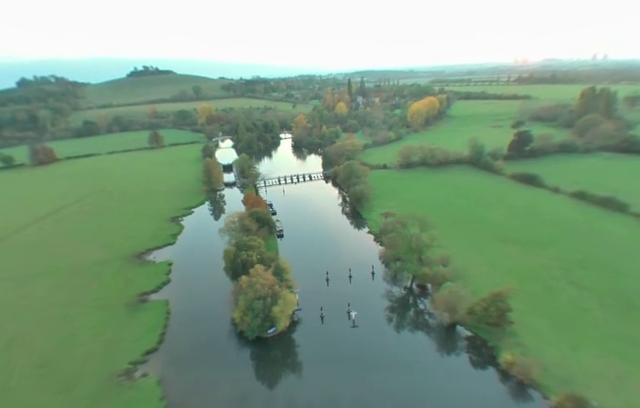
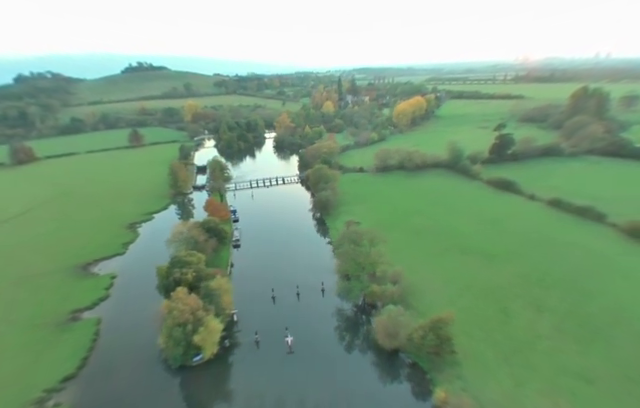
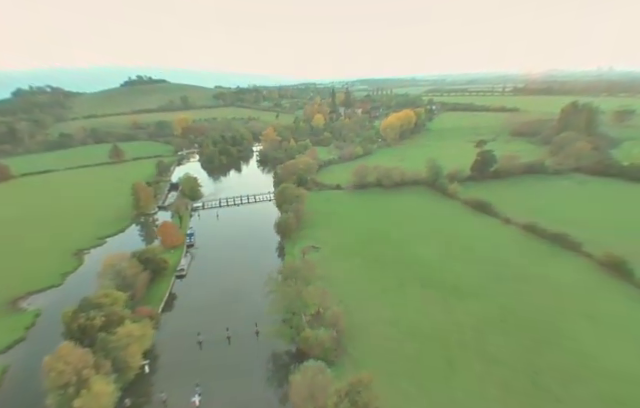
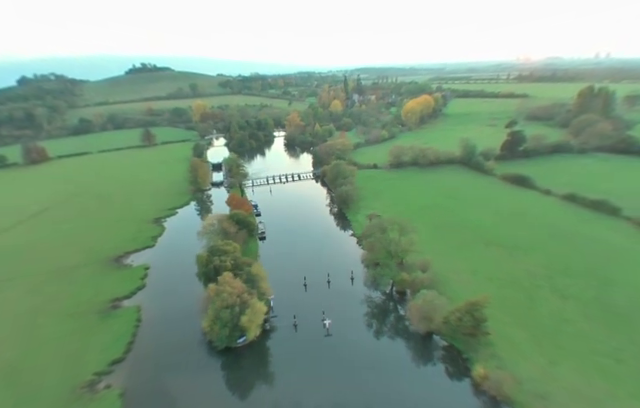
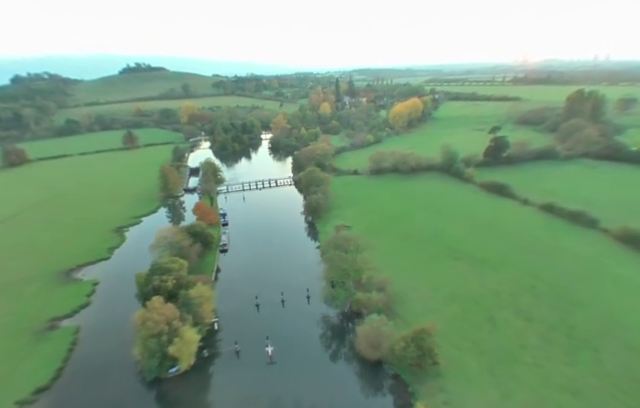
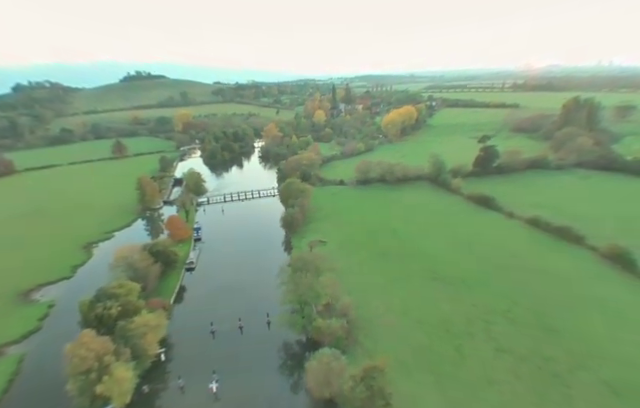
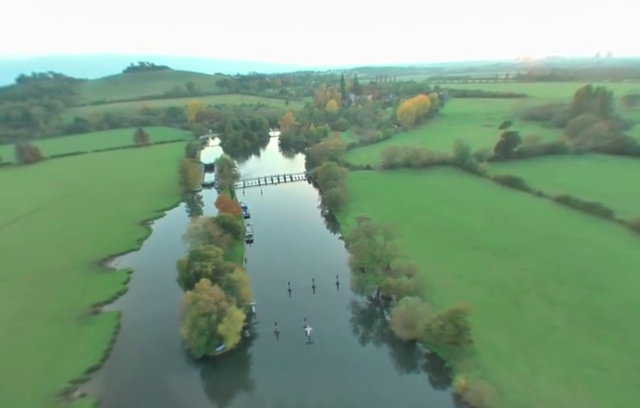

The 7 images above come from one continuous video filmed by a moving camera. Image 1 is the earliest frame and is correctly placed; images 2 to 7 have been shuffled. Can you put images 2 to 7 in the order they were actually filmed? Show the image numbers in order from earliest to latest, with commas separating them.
4, 7, 2, 5, 6, 3
